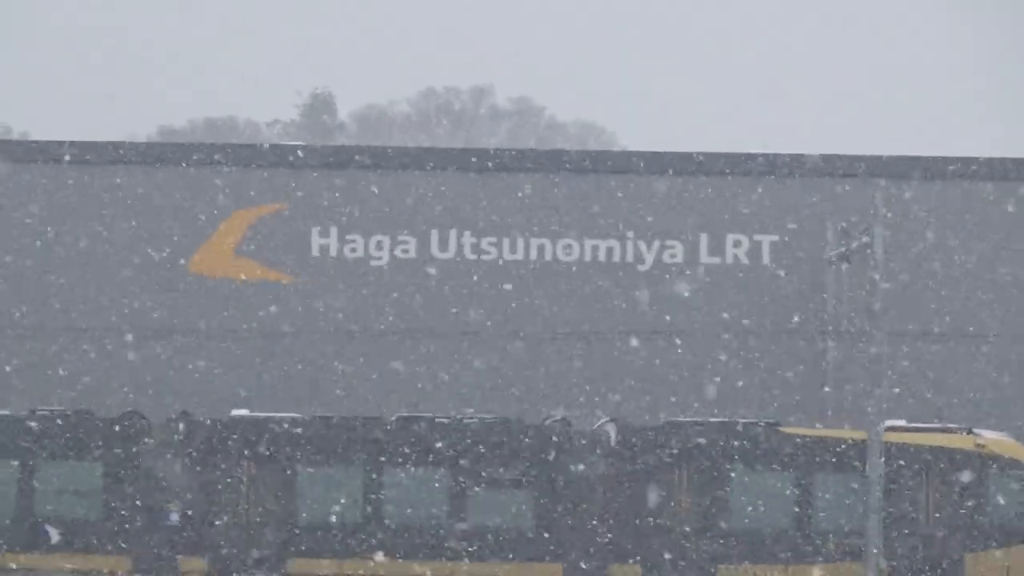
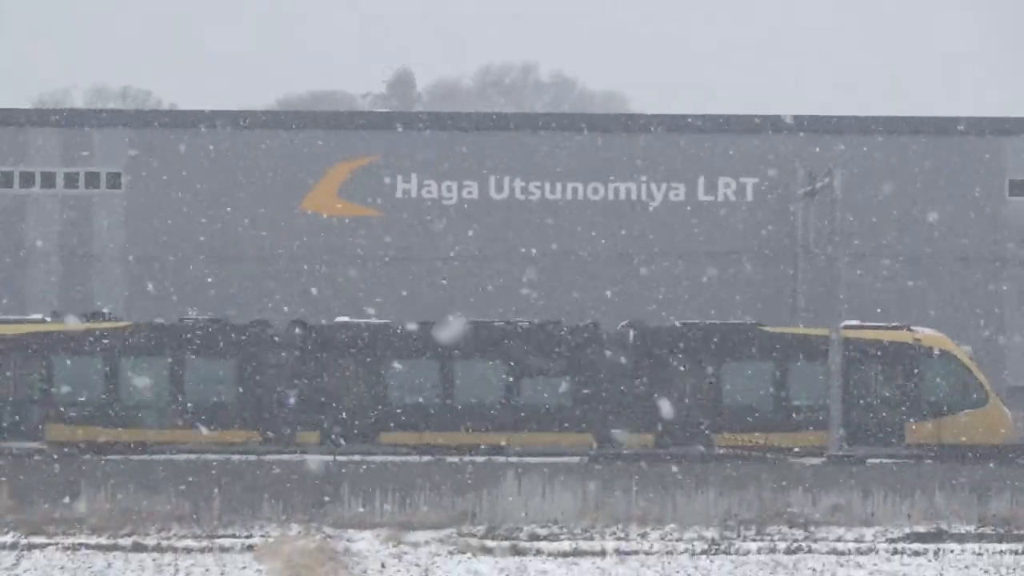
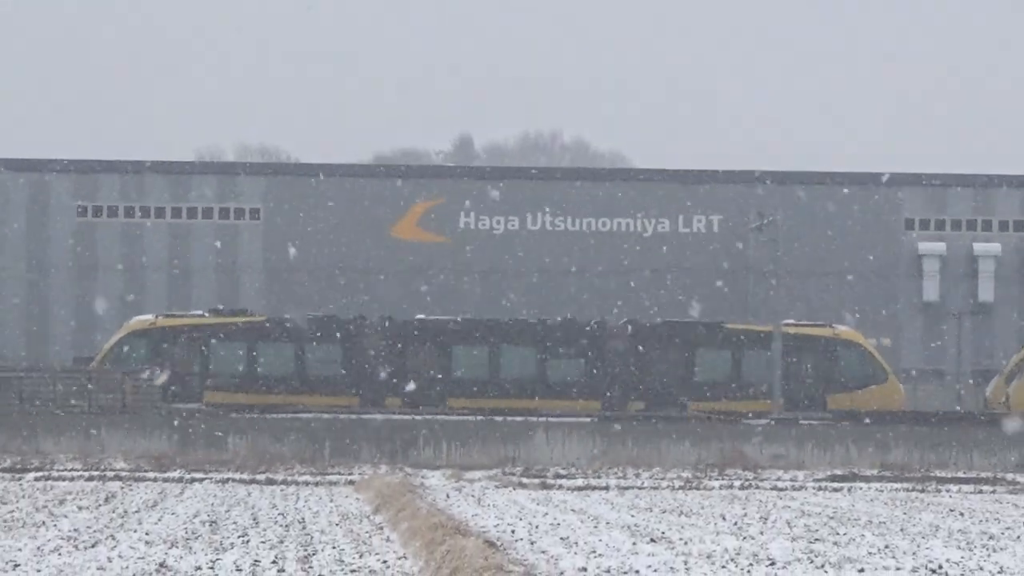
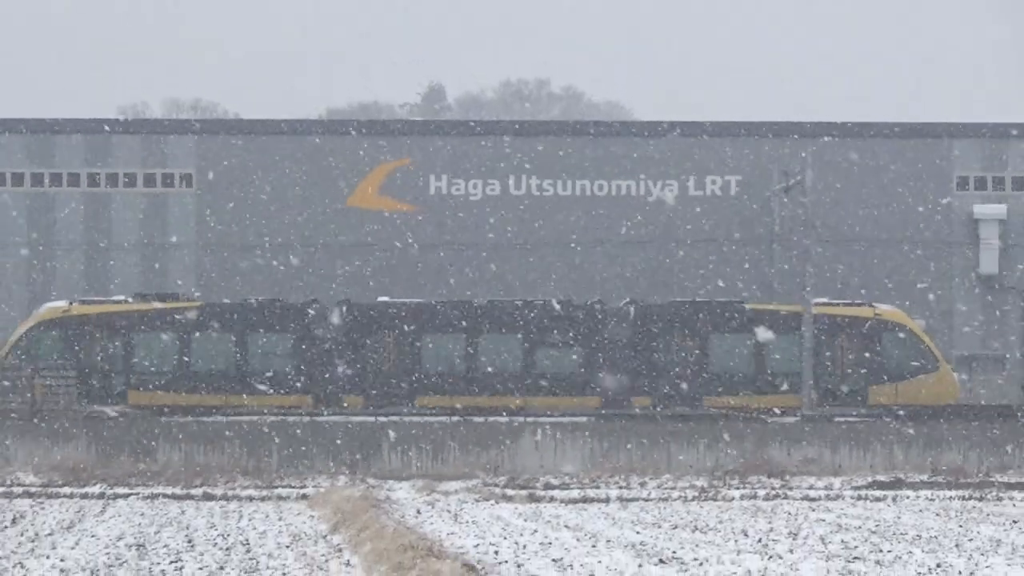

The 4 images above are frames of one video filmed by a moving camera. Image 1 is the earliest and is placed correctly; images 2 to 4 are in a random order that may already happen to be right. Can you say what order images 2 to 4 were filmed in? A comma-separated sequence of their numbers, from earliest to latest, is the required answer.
2, 4, 3
